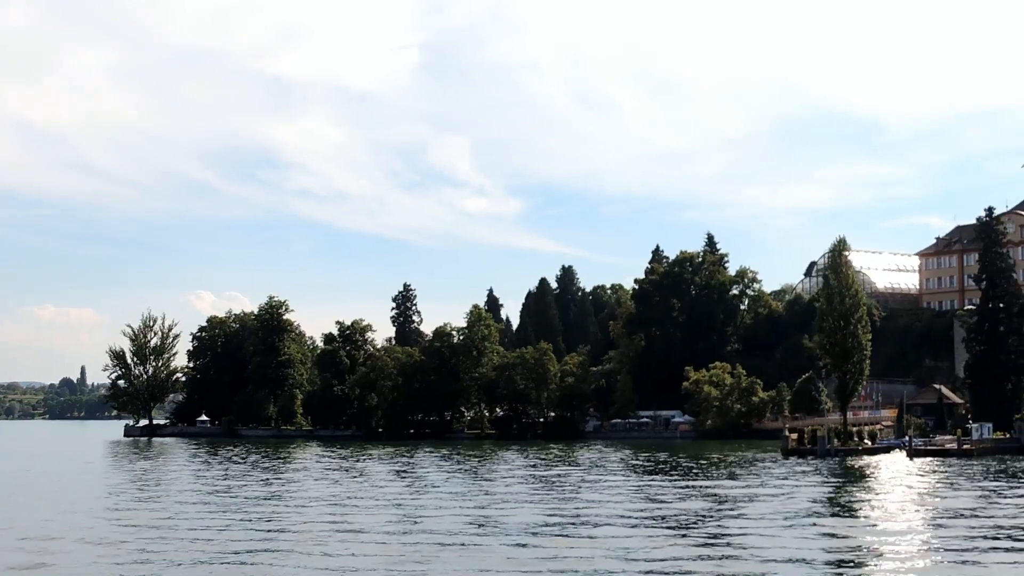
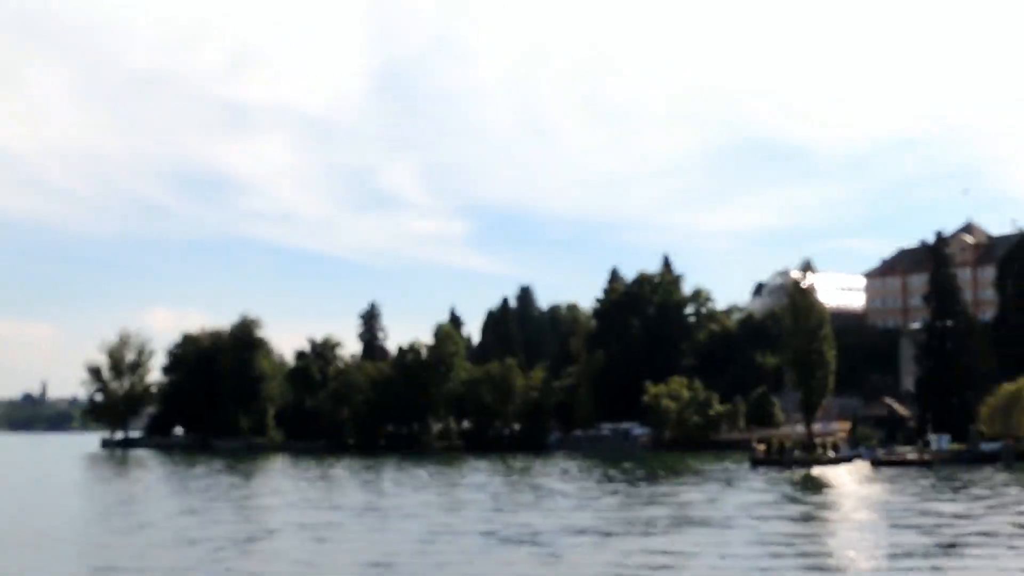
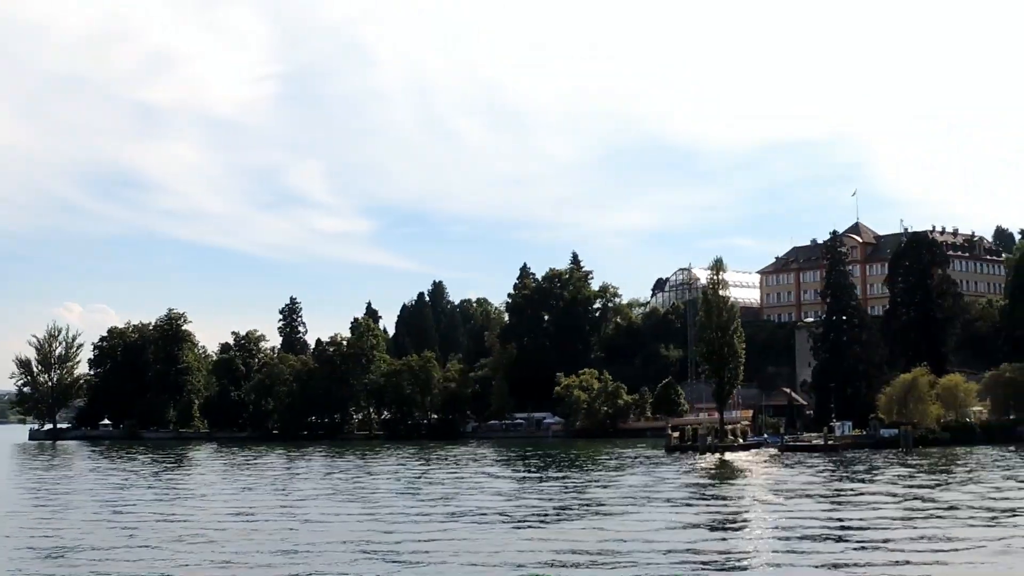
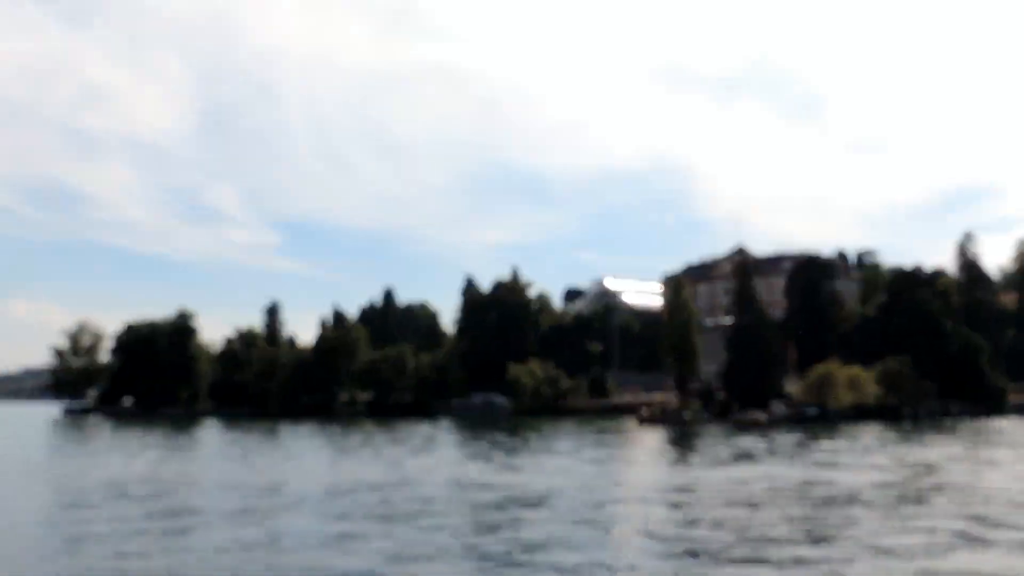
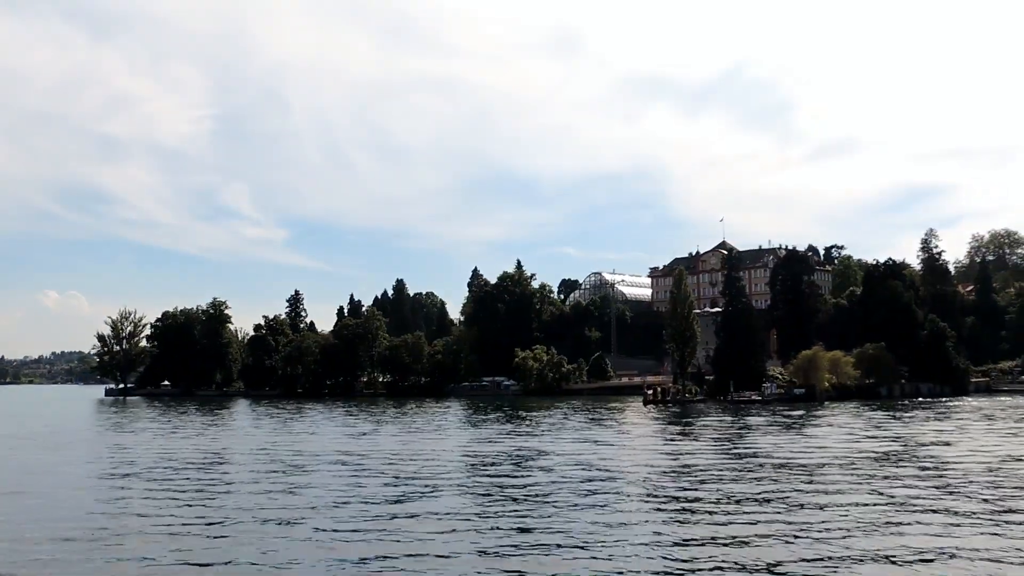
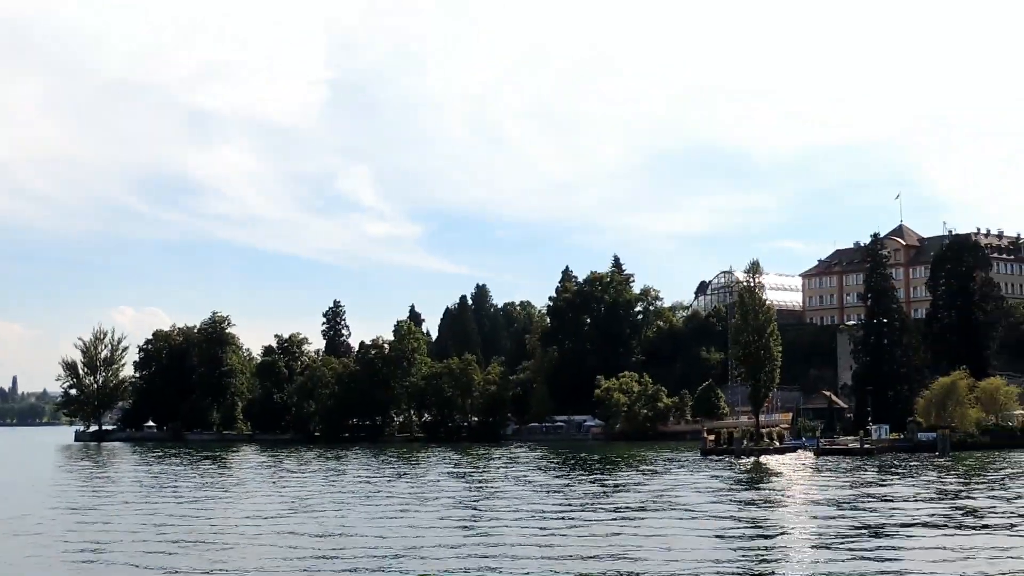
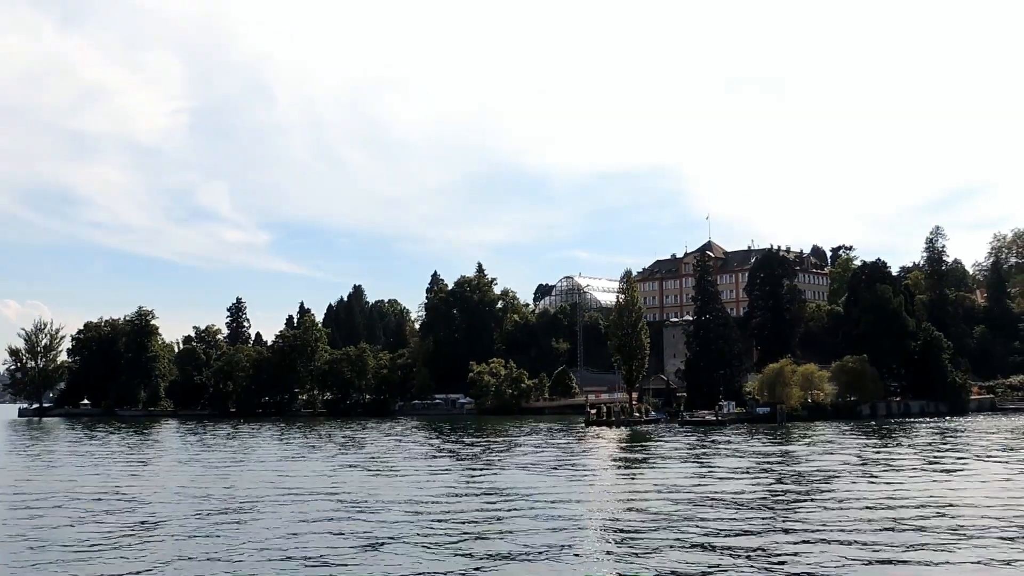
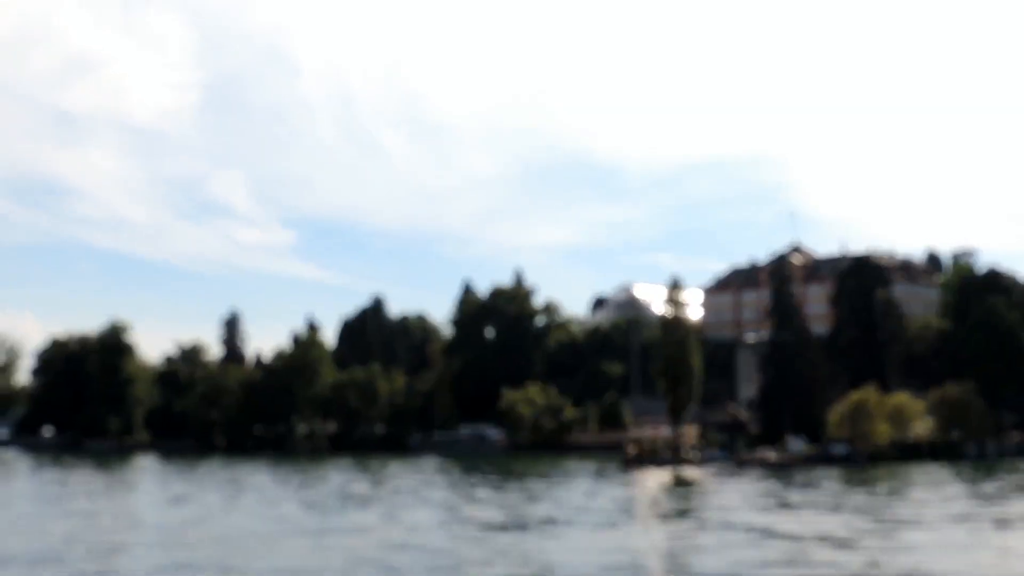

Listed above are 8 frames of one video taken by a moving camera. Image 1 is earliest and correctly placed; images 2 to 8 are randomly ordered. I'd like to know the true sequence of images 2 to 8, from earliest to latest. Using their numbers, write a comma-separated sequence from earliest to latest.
2, 6, 3, 8, 7, 4, 5
